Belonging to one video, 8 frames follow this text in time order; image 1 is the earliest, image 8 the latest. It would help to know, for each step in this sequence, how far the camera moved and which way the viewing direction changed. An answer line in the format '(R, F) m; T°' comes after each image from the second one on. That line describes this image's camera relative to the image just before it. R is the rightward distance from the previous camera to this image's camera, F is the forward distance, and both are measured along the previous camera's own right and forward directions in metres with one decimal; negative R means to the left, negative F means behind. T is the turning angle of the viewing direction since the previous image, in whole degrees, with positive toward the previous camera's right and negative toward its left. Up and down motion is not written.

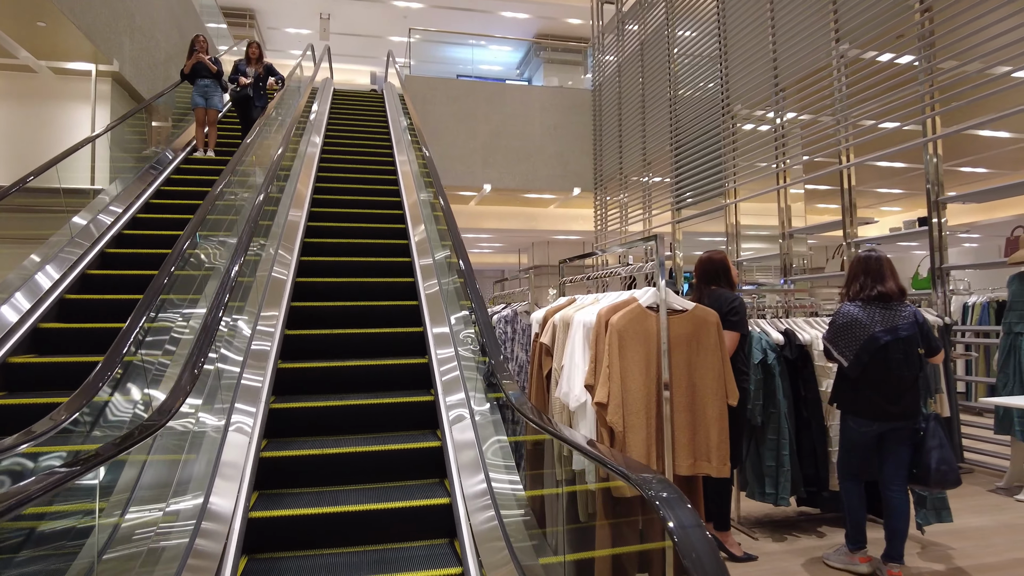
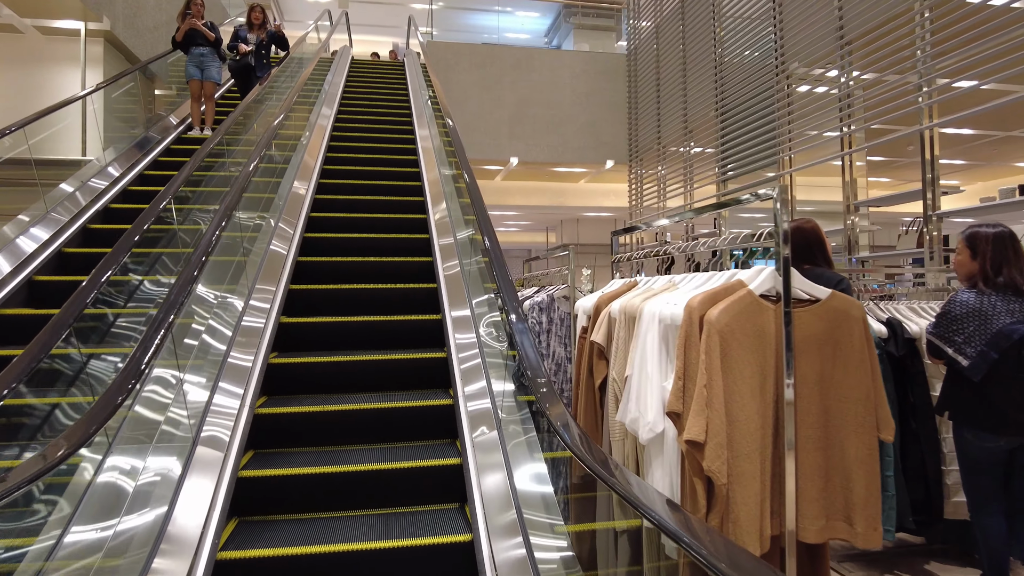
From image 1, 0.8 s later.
(0.0, +0.5) m; -2°
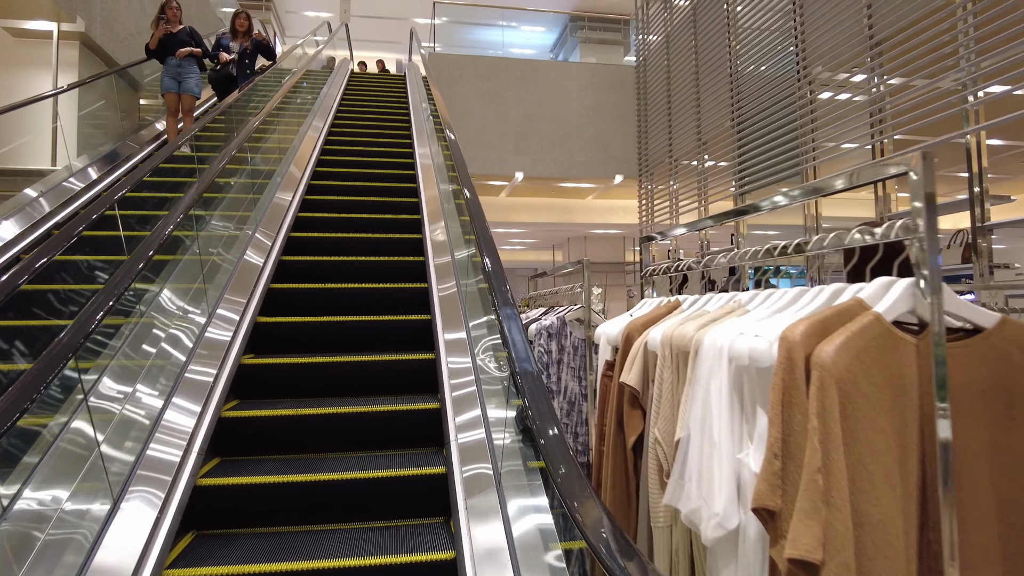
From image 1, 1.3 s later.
(0.0, +0.4) m; 0°
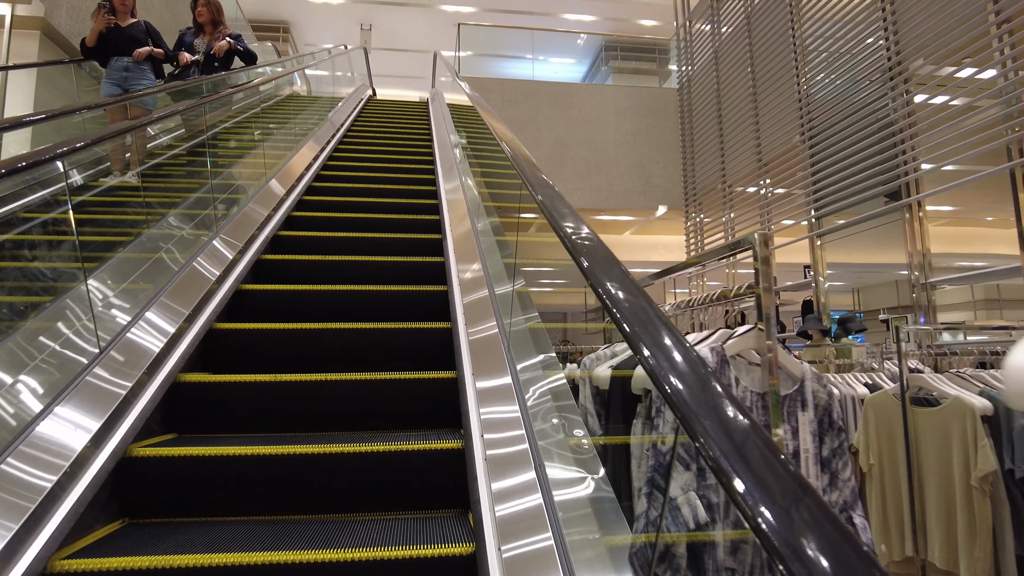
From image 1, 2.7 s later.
(-0.1, +0.8) m; -2°
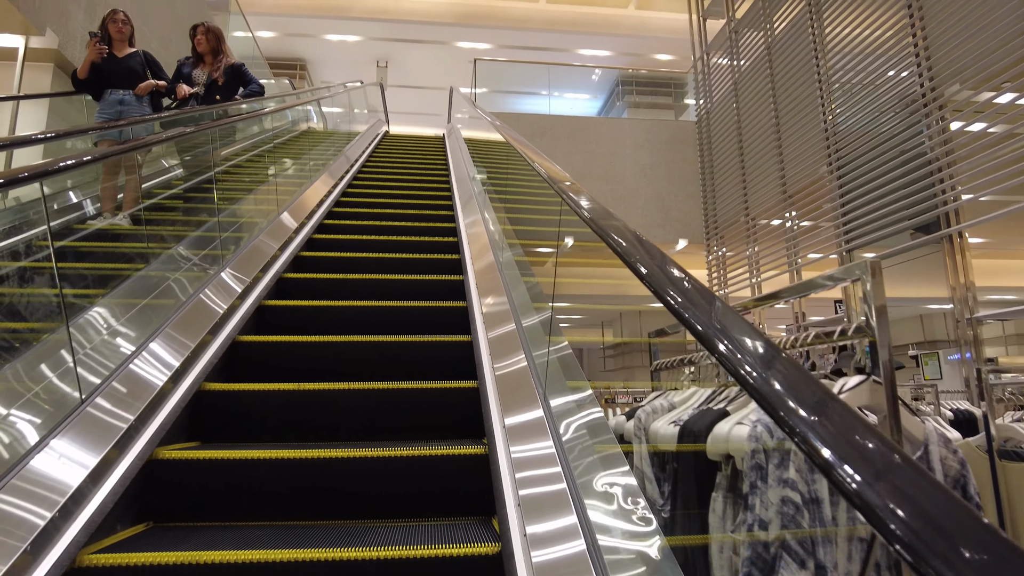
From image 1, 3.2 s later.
(0.0, +0.2) m; -1°
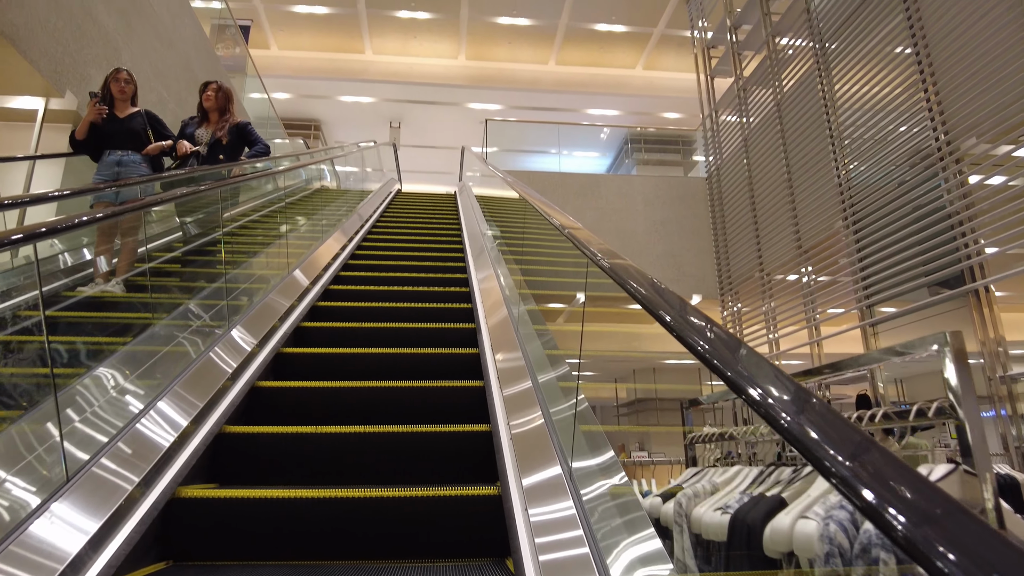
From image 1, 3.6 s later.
(0.0, +0.1) m; -1°
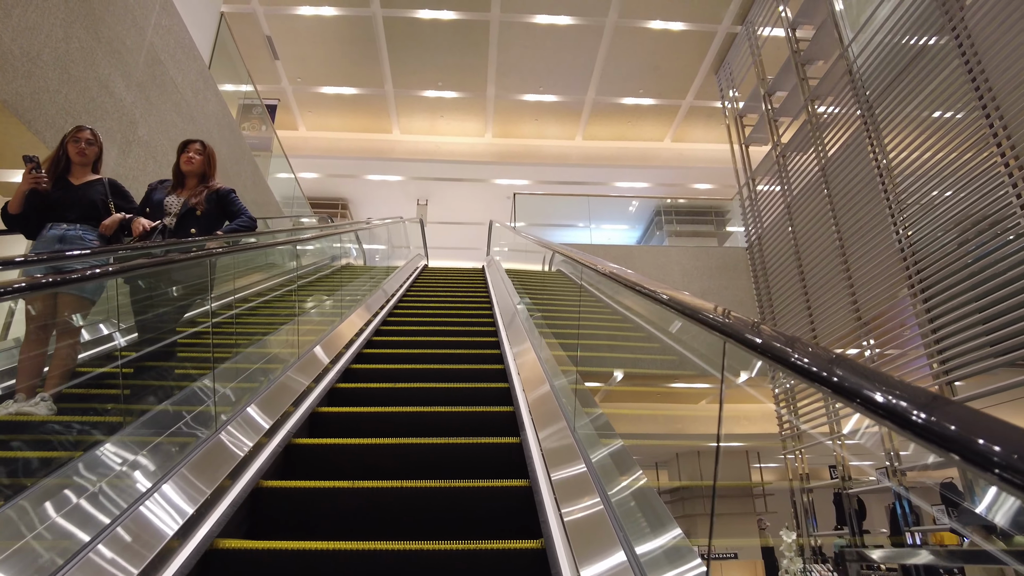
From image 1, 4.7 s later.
(-0.1, +0.3) m; -2°
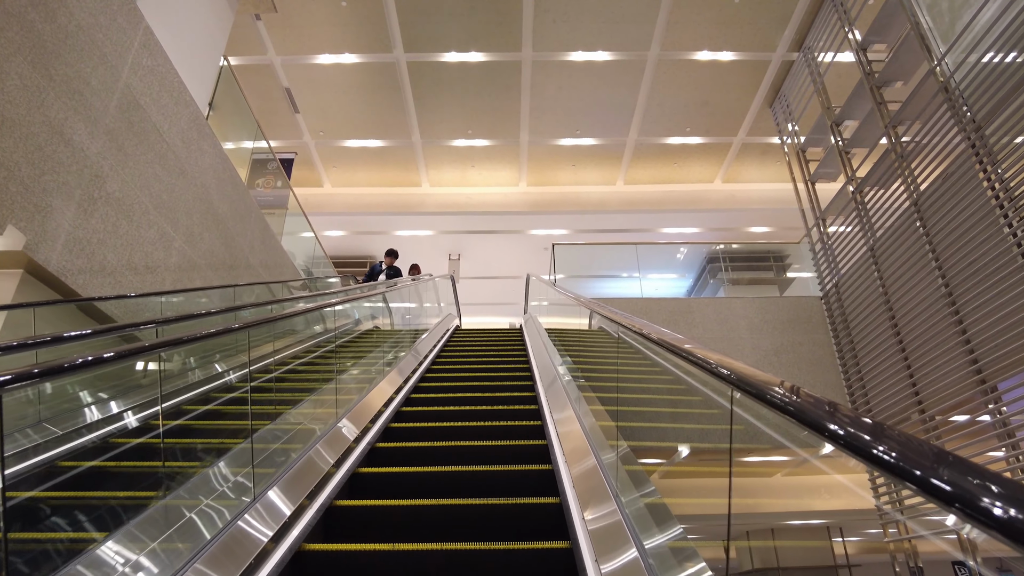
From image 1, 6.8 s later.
(0.0, +0.7) m; -3°
